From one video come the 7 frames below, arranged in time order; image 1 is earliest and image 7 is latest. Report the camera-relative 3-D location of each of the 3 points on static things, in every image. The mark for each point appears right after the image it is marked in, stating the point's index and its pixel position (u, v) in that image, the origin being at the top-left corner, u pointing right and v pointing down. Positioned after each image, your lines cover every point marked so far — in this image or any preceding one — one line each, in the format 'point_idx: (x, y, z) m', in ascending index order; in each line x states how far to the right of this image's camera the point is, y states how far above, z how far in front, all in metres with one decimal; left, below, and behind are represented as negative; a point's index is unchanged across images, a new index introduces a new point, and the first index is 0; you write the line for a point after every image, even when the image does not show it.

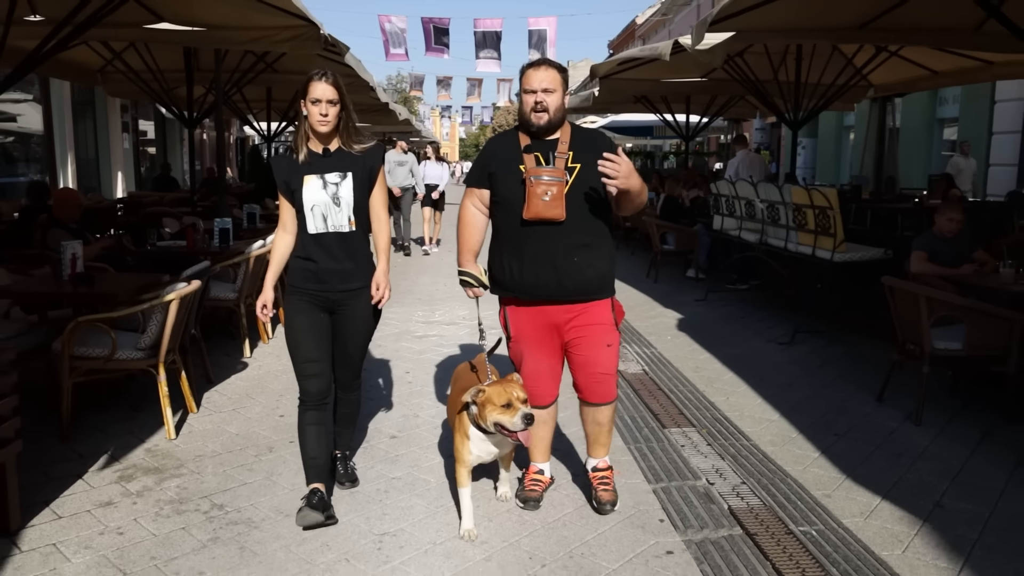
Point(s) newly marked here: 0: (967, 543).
0: (+2.0, -1.1, +3.6) m
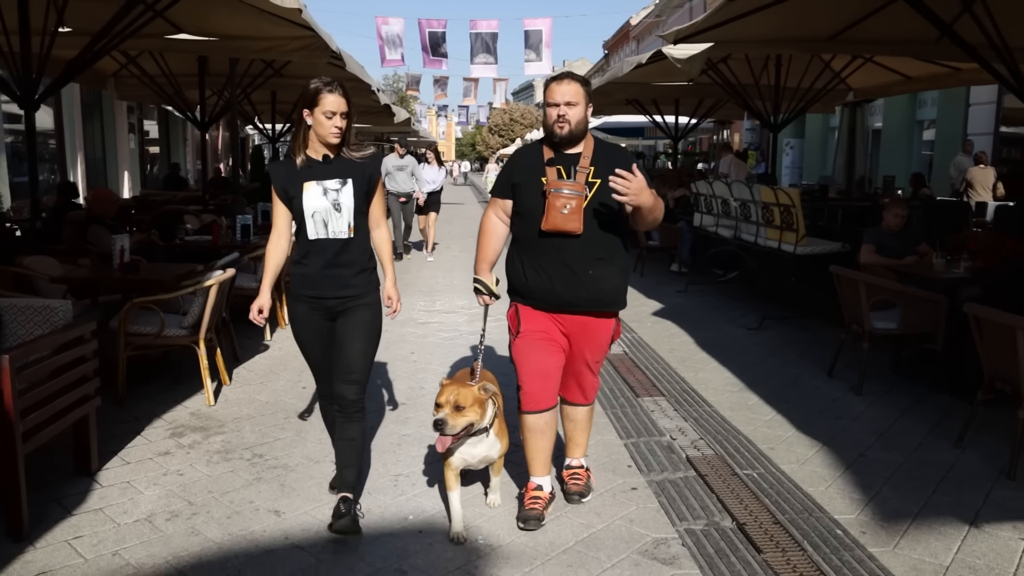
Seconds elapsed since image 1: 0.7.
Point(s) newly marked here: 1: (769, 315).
0: (+2.0, -1.0, +4.4) m
1: (+2.6, -0.3, +8.0) m
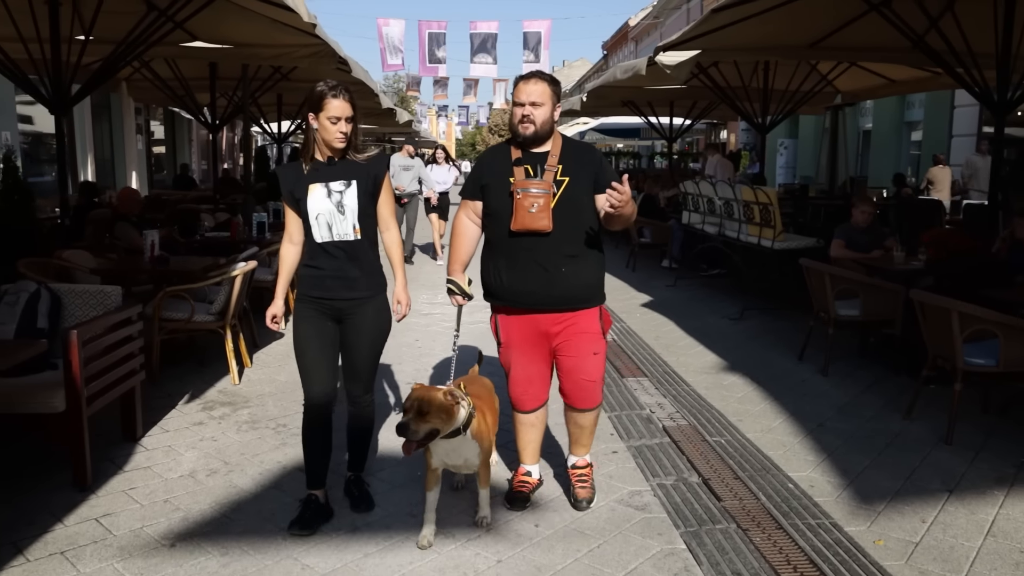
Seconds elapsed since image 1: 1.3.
0: (+1.9, -1.0, +5.0) m
1: (+2.5, -0.2, +8.6) m
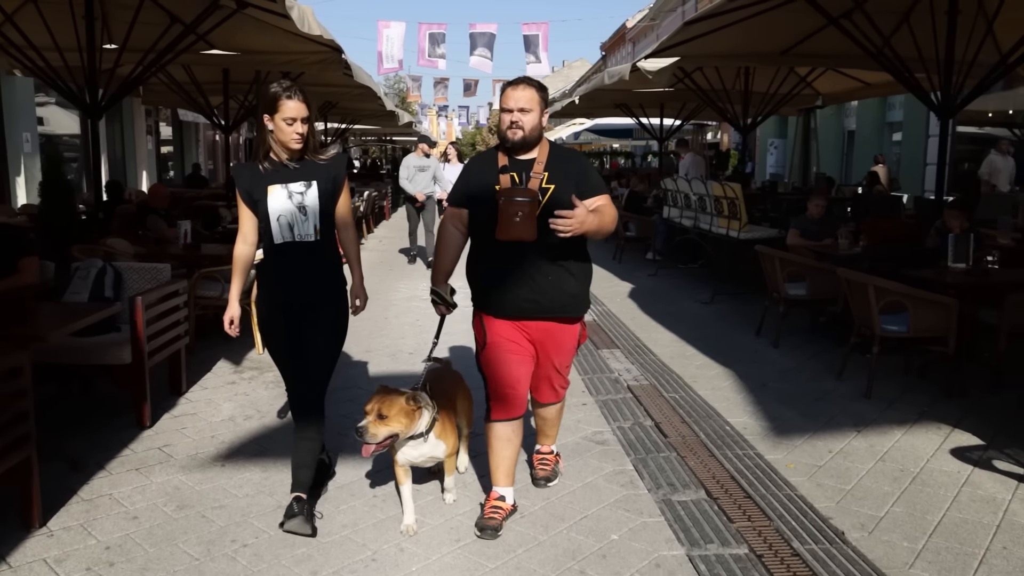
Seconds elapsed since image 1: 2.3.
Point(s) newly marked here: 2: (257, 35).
0: (+1.8, -0.8, +5.9) m
1: (+2.4, 0.0, +9.5) m
2: (-3.4, +3.4, +10.8) m
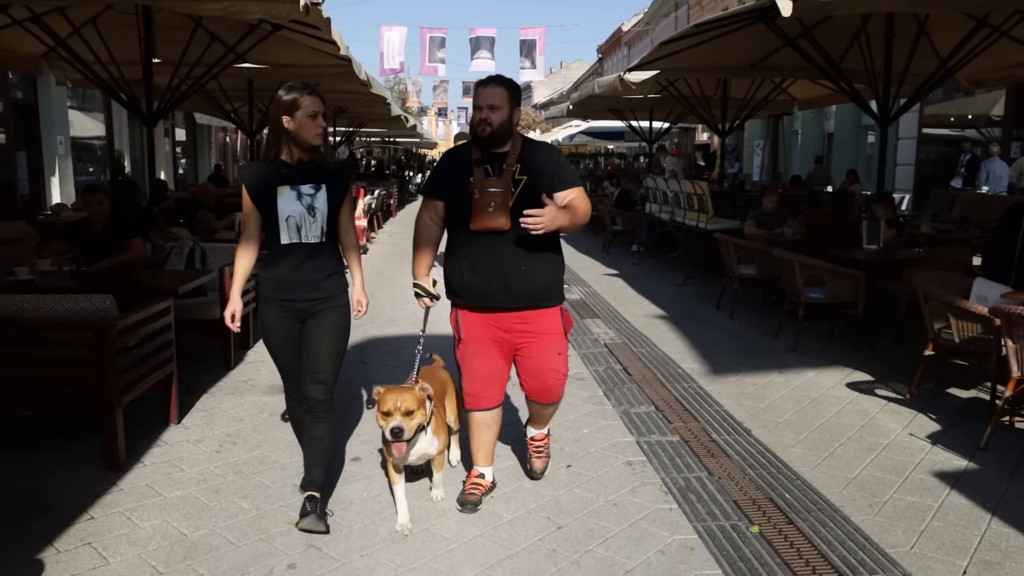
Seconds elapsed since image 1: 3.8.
0: (+1.8, -0.6, +7.4) m
1: (+2.4, +0.2, +11.0) m
2: (-3.4, +3.6, +12.3) m
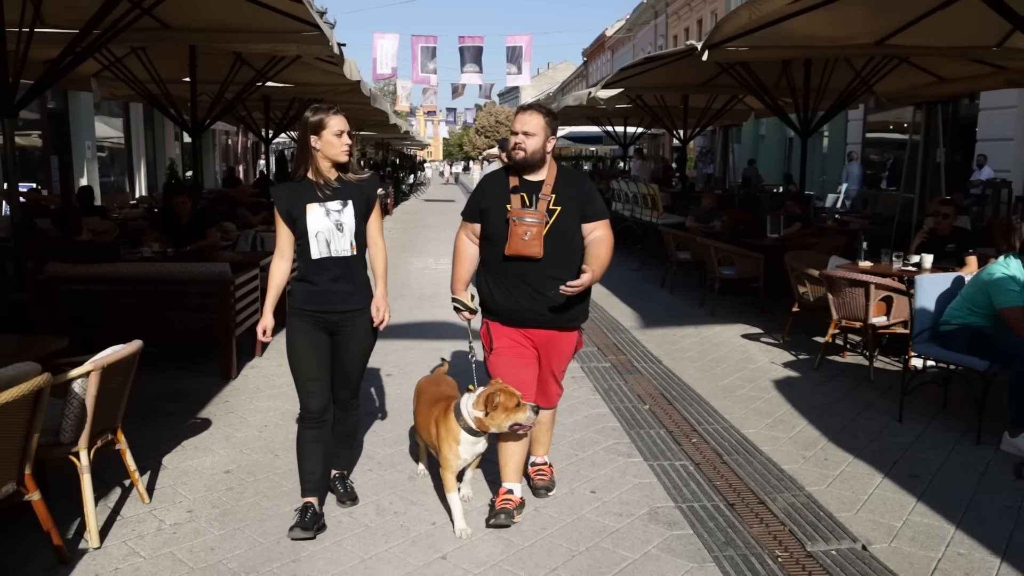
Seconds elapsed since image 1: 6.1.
0: (+1.7, -0.3, +9.6) m
1: (+2.2, +0.4, +13.3) m
2: (-3.7, +3.8, +14.4) m
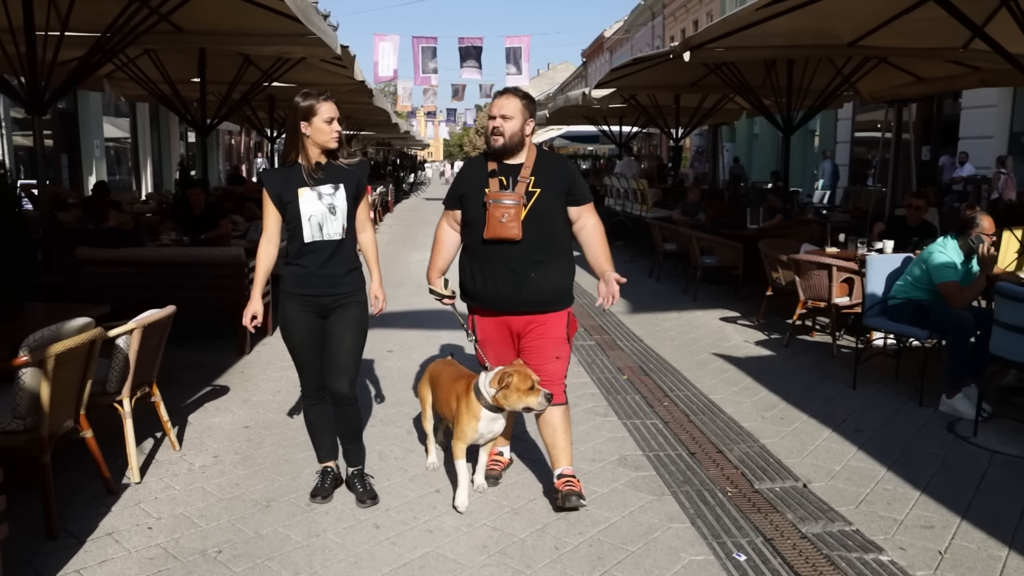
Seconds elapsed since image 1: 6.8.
0: (+1.6, -0.2, +10.2) m
1: (+2.1, +0.6, +13.9) m
2: (-3.7, +4.0, +15.0) m
